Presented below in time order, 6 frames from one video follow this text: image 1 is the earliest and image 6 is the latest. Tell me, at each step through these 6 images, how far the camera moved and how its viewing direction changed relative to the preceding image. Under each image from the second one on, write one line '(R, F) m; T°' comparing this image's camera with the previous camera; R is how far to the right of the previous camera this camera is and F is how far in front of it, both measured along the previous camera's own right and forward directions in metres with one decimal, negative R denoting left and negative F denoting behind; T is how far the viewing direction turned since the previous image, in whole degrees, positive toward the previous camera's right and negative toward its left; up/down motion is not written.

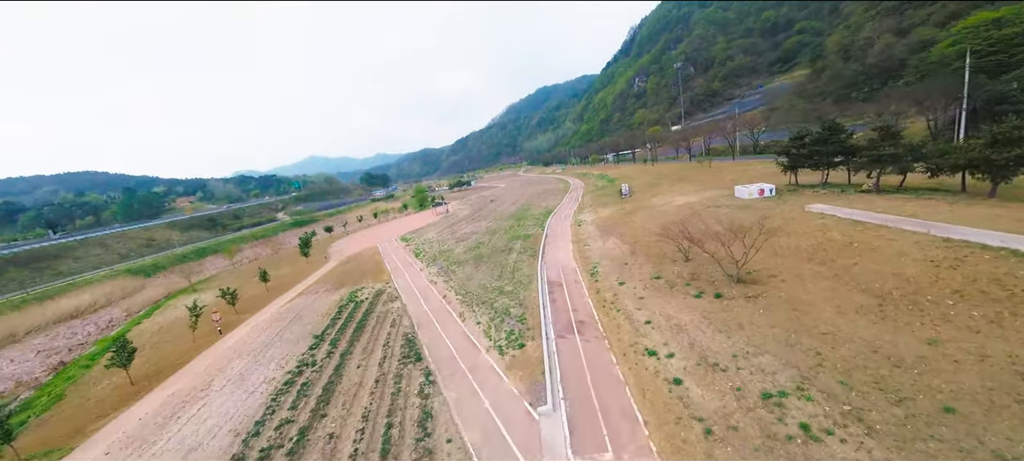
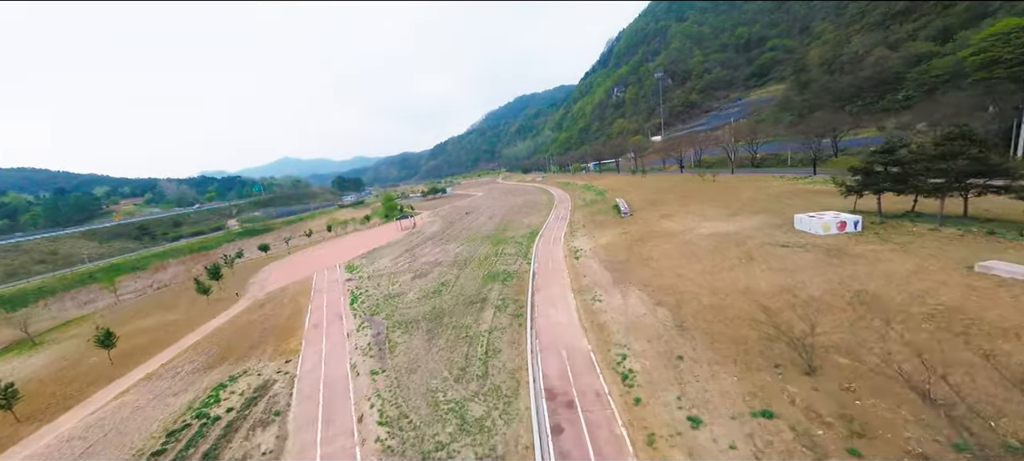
(+0.2, +8.8) m; +4°
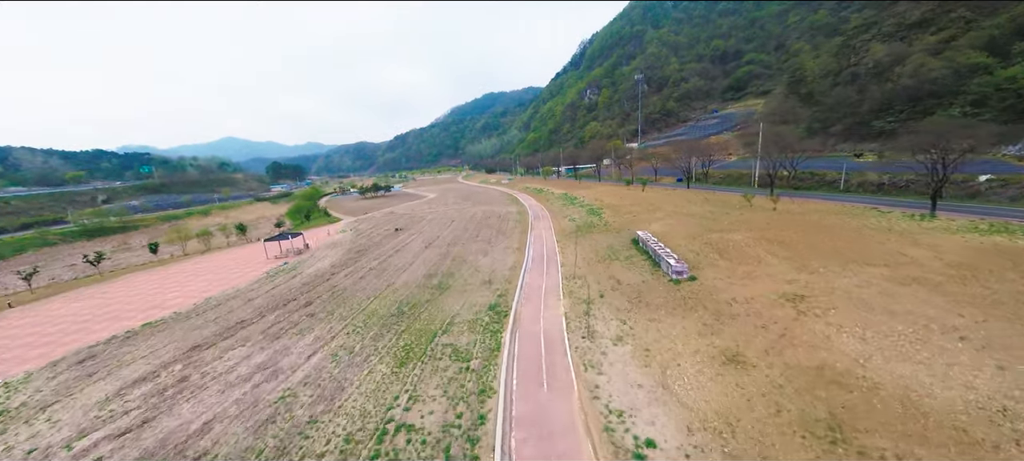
(+1.0, +20.3) m; +7°
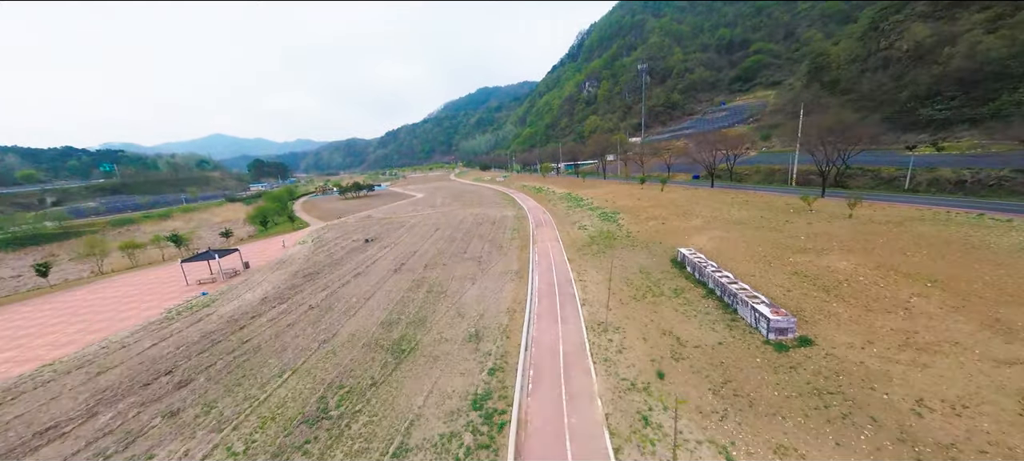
(-0.1, +7.7) m; +1°
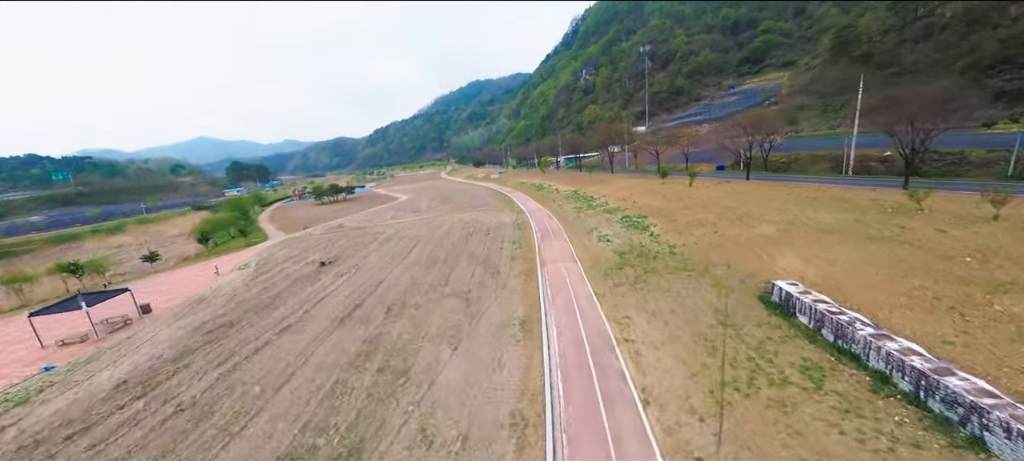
(-0.2, +7.7) m; +1°
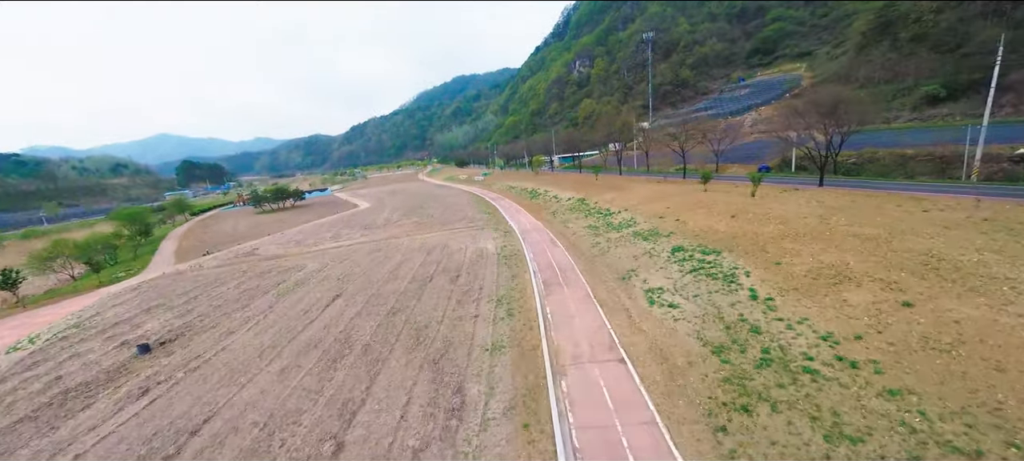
(+0.2, +11.3) m; +2°
